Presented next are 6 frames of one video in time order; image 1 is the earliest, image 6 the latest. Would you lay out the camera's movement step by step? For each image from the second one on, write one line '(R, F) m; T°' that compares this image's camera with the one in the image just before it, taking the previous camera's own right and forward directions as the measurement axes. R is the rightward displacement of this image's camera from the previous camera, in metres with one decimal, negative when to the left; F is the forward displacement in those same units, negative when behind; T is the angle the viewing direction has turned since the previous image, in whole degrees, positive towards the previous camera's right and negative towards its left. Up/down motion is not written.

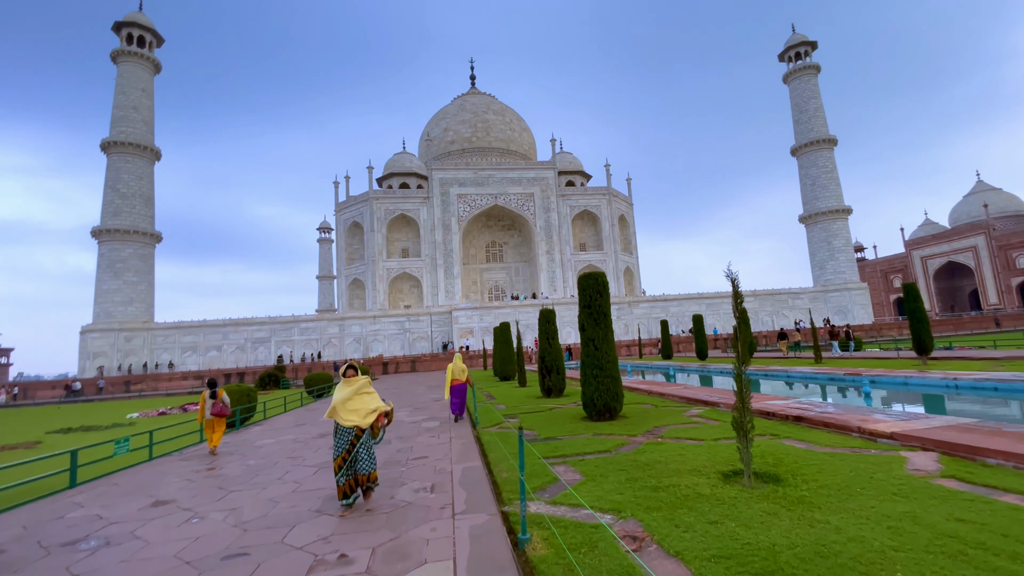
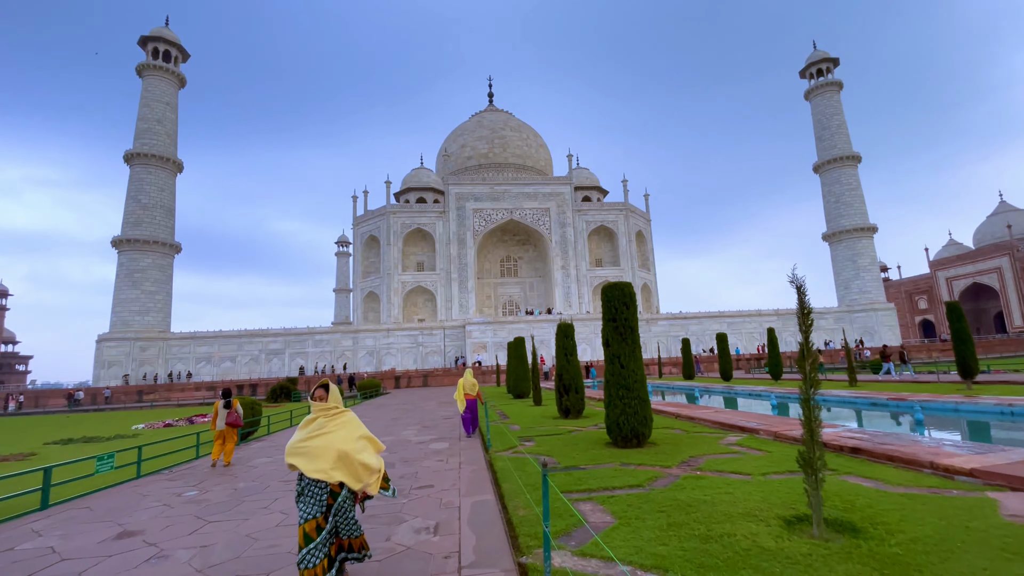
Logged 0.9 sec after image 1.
(0.0, +0.4) m; -2°
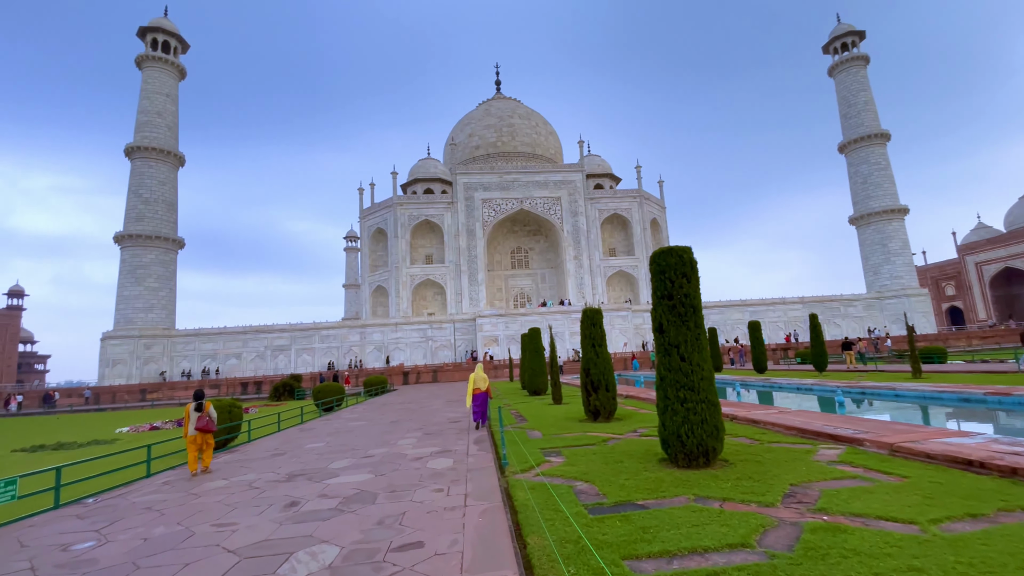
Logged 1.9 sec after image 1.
(-0.1, +1.1) m; -1°
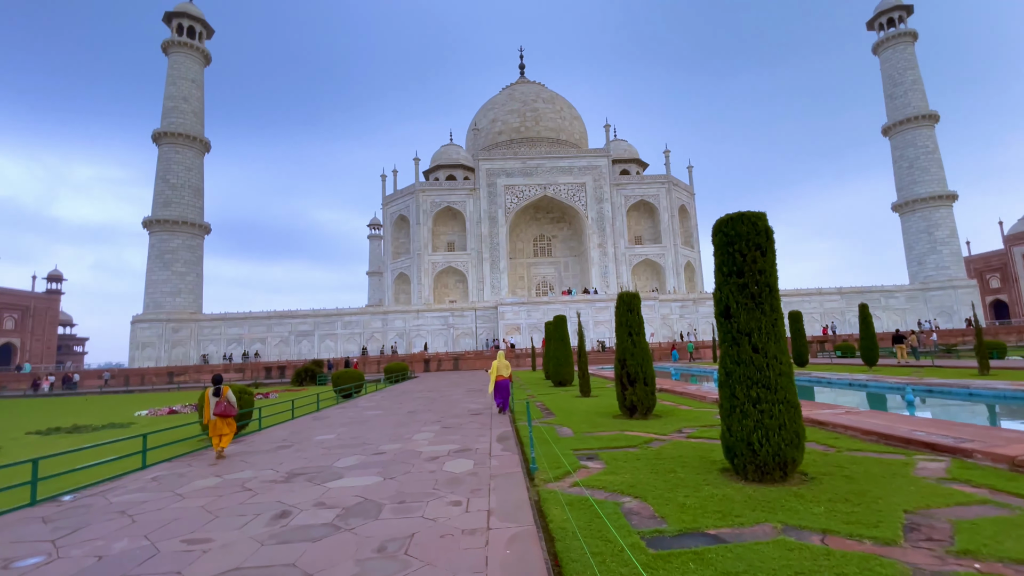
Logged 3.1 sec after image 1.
(-0.1, +0.5) m; -3°
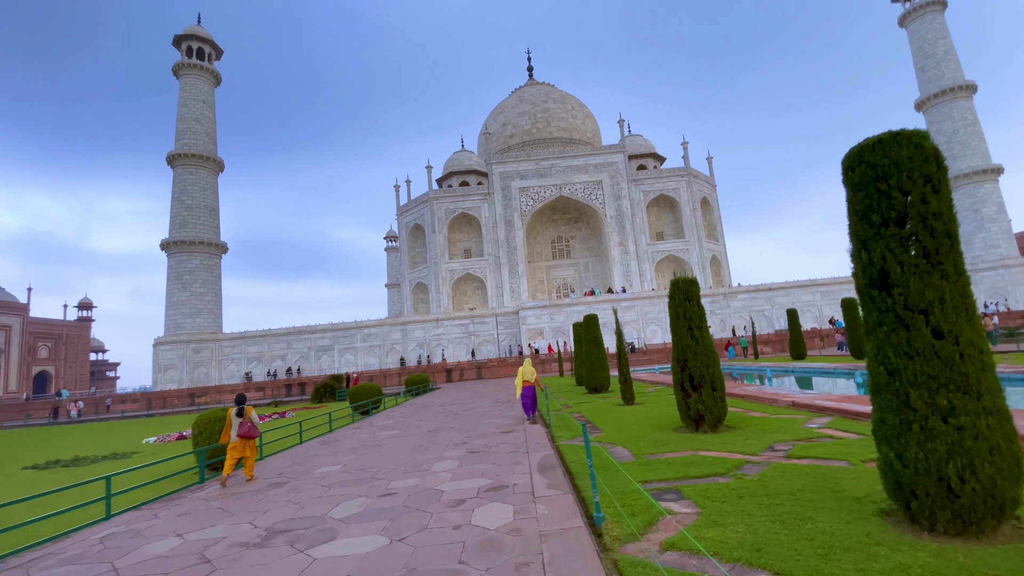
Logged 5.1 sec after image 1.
(-0.1, +0.9) m; -2°
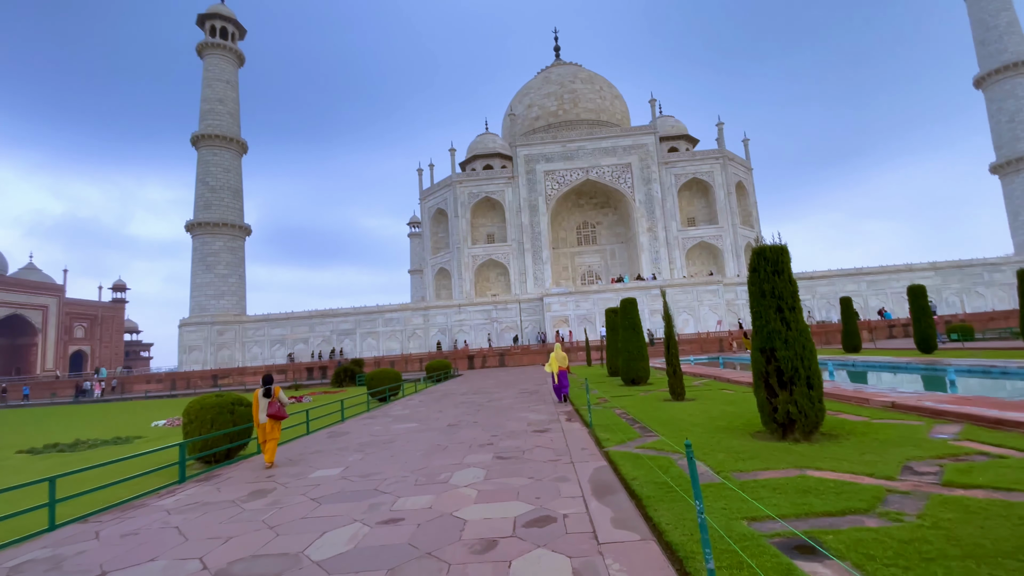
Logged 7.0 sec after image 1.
(-0.1, +0.8) m; -3°
